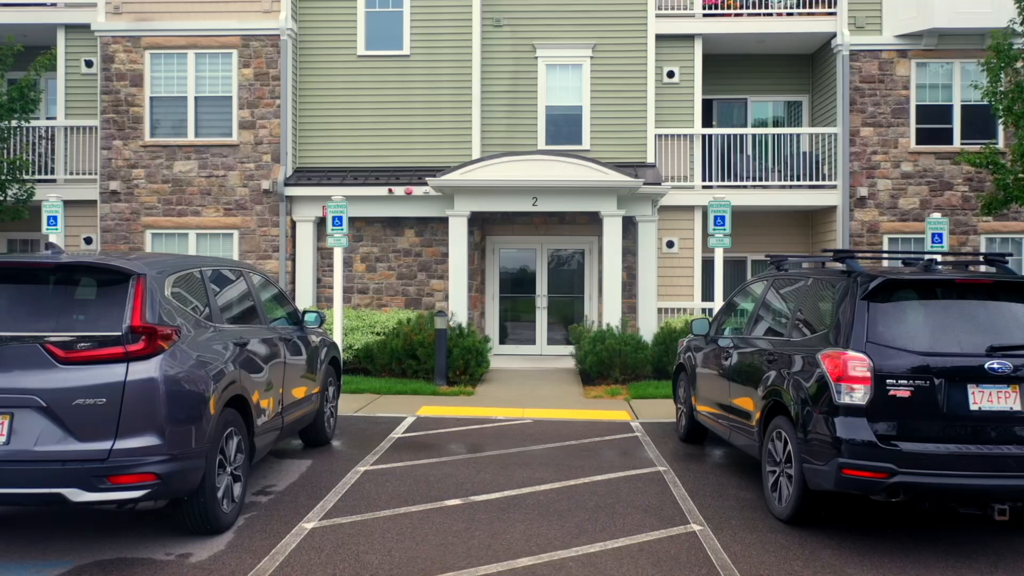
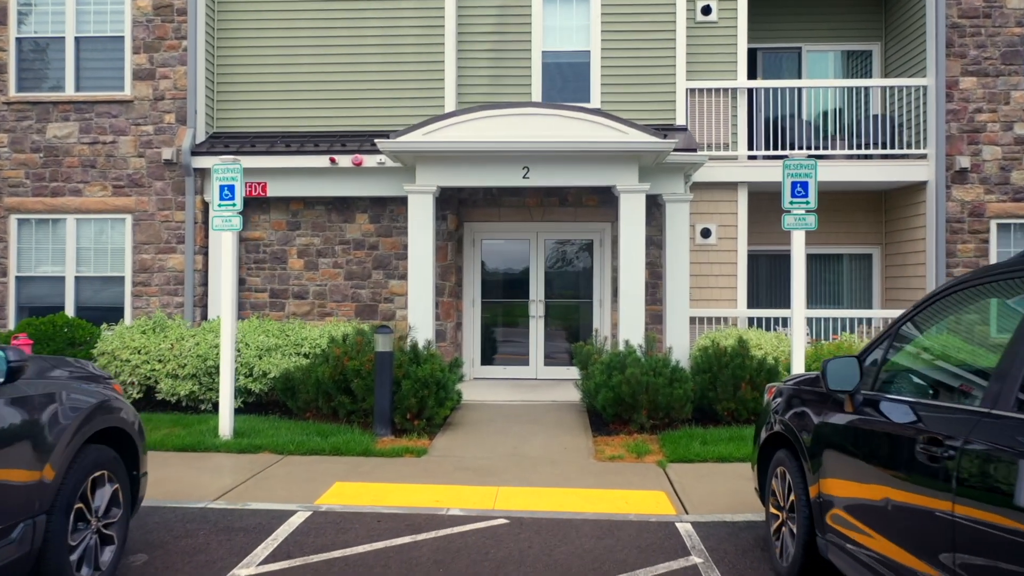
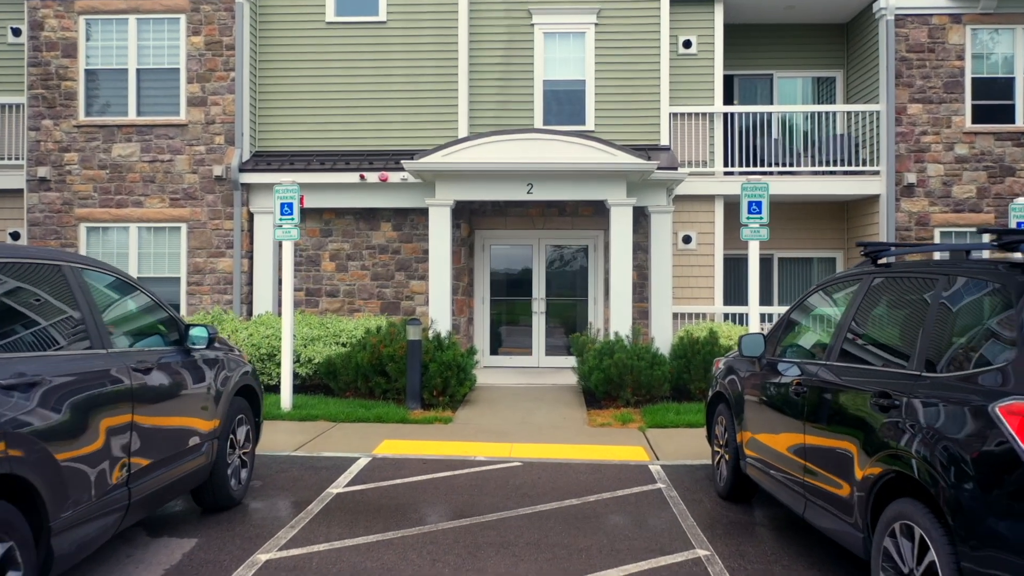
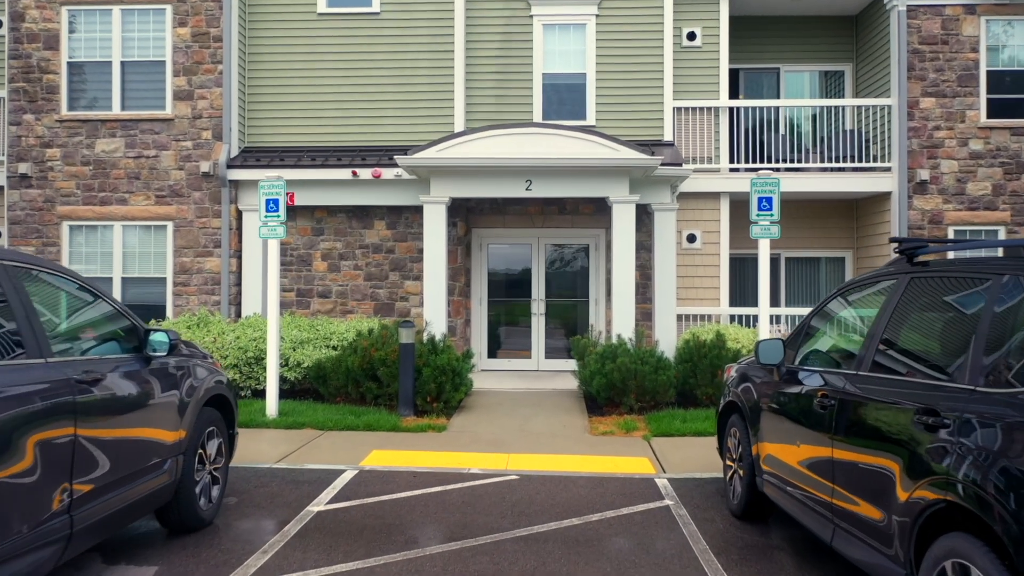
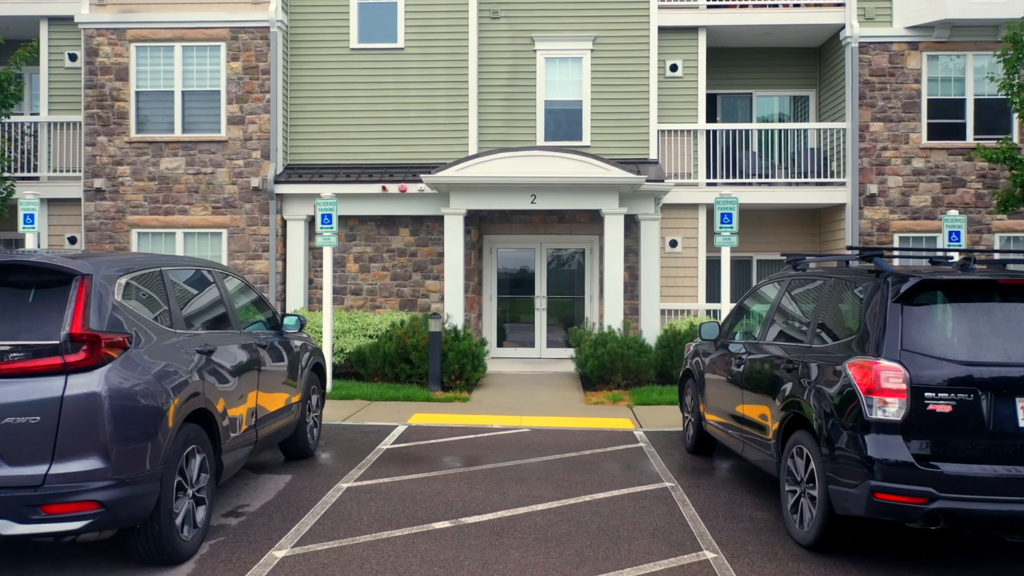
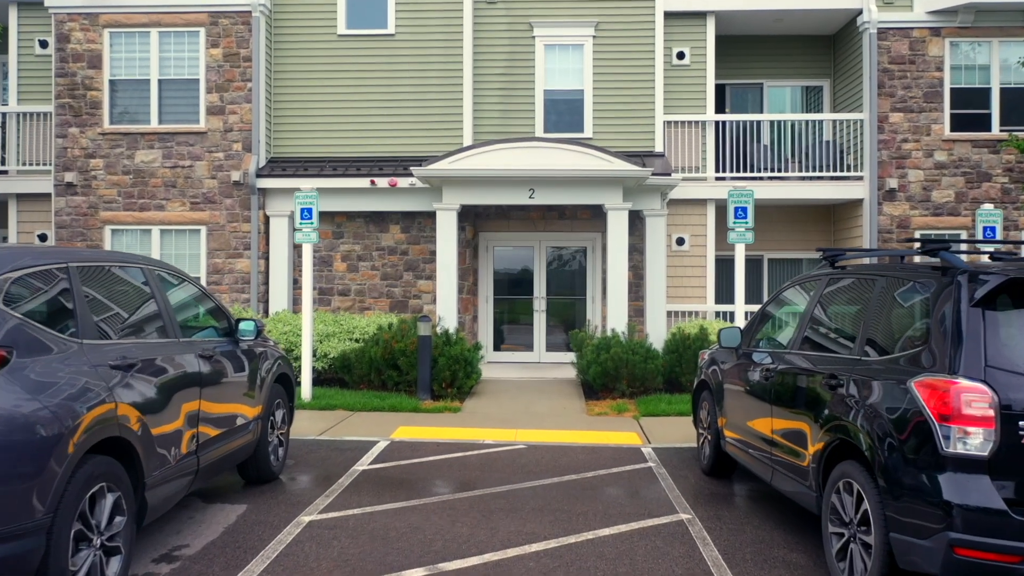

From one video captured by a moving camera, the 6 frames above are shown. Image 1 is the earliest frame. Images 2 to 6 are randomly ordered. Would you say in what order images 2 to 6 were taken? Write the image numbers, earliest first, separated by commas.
5, 6, 3, 4, 2
